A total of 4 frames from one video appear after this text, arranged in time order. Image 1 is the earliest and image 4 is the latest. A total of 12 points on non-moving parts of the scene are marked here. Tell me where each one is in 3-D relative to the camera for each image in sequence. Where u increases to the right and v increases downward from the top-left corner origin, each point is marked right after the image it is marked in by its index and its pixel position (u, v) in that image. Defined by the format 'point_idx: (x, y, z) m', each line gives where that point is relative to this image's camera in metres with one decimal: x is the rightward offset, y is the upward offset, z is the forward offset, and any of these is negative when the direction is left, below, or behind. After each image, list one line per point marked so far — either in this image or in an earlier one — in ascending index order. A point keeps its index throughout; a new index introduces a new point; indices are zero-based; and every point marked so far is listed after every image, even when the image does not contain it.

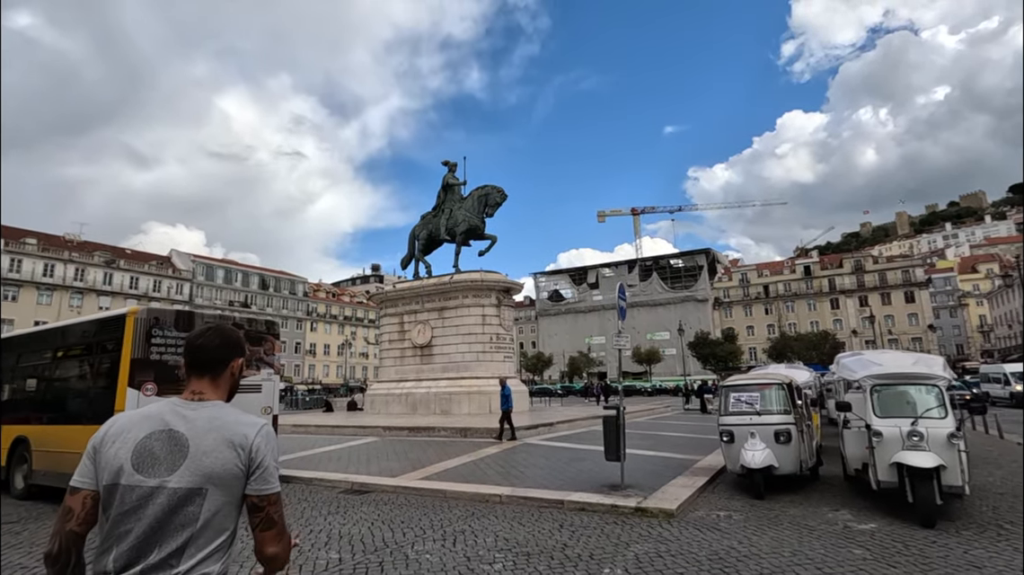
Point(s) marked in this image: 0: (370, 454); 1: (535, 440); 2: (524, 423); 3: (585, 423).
0: (-2.9, -3.5, +11.2) m
1: (+0.6, -3.6, +12.5) m
2: (+0.4, -3.6, +14.3) m
3: (+2.3, -4.3, +16.7) m
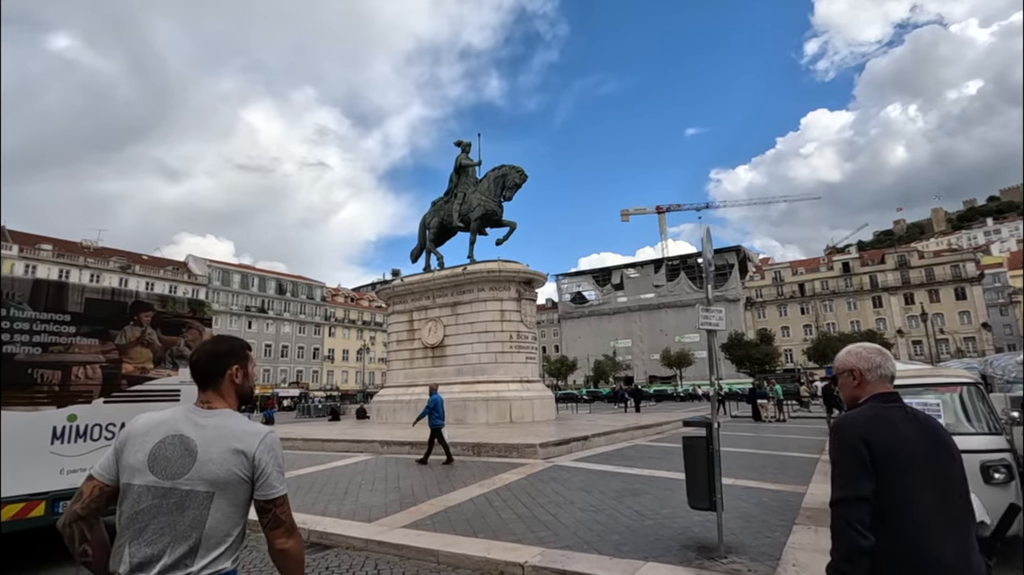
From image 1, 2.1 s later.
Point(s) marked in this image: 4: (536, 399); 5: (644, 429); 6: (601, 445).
0: (-2.5, -3.1, +8.5) m
1: (+1.0, -3.1, +9.7) m
2: (+0.9, -3.2, +11.5) m
3: (+2.9, -3.8, +13.8) m
4: (+0.9, -3.9, +18.8) m
5: (+3.7, -4.0, +15.0) m
6: (+2.0, -3.6, +12.1) m
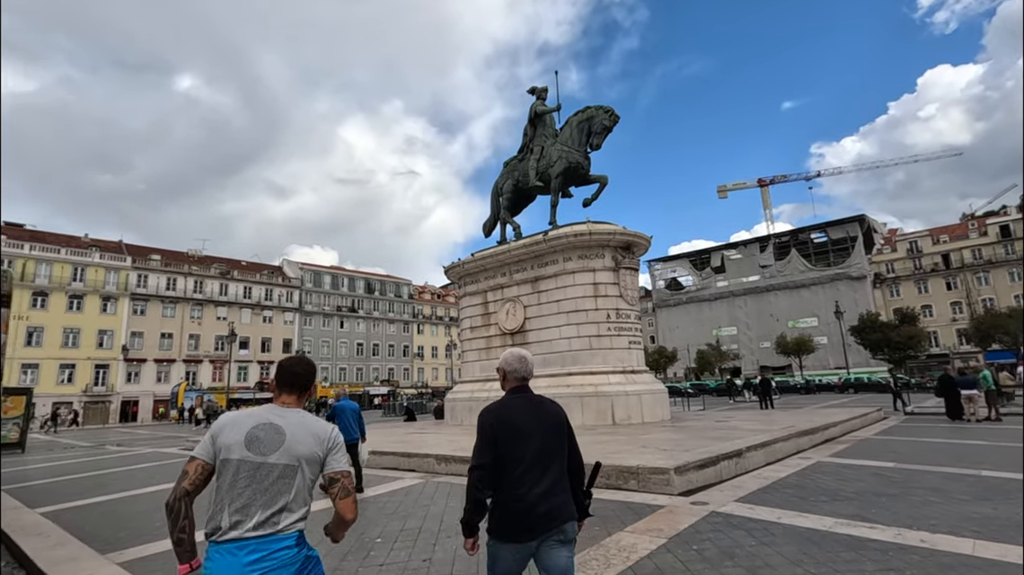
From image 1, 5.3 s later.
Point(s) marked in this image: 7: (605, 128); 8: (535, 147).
0: (-1.4, -2.4, +5.1) m
1: (+2.3, -2.2, +5.7) m
2: (+2.5, -2.3, +7.5) m
3: (+4.9, -2.8, +9.4) m
4: (+3.6, -2.9, +14.7) m
5: (+5.8, -2.9, +10.4) m
6: (+3.7, -2.6, +7.9) m
7: (+3.0, +5.1, +17.0) m
8: (+0.8, +4.8, +18.3) m
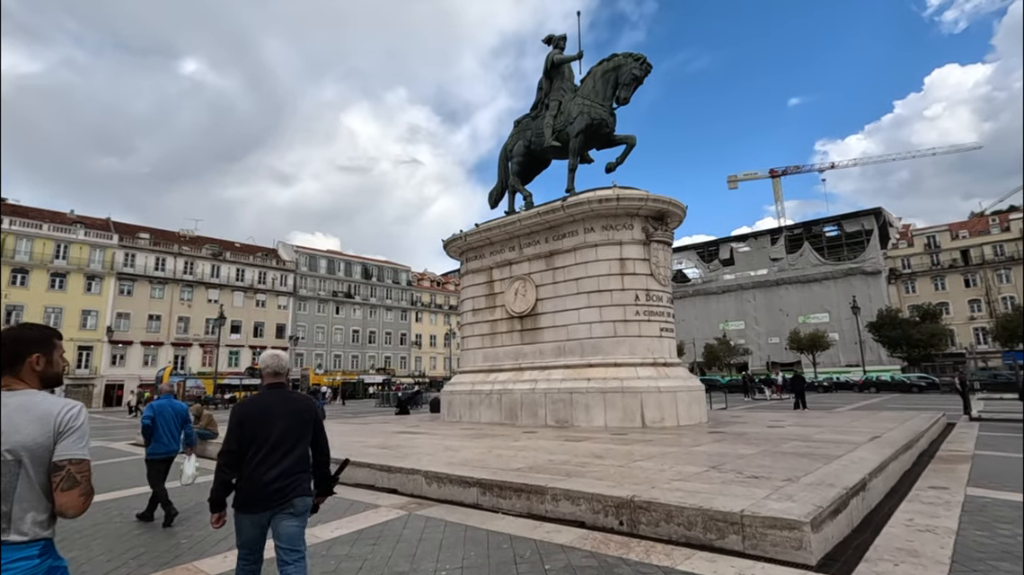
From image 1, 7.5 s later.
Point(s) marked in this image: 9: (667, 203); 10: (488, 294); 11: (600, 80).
0: (-1.2, -1.9, +2.7) m
1: (+2.5, -1.8, +3.3) m
2: (+2.7, -1.8, +5.1) m
3: (+5.1, -2.4, +7.0) m
4: (+3.9, -2.4, +12.3) m
5: (+6.0, -2.5, +8.0) m
6: (+3.9, -2.2, +5.5) m
7: (+3.3, +5.7, +14.5) m
8: (+1.2, +5.4, +15.8) m
9: (+3.9, +2.1, +13.5) m
10: (-0.7, -0.2, +15.5) m
11: (+2.4, +5.8, +14.8) m
